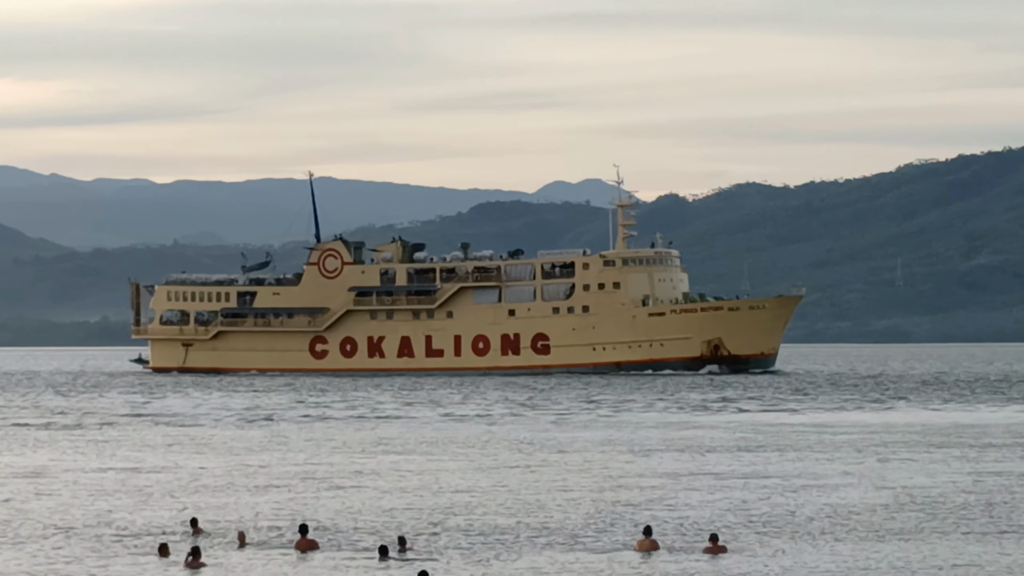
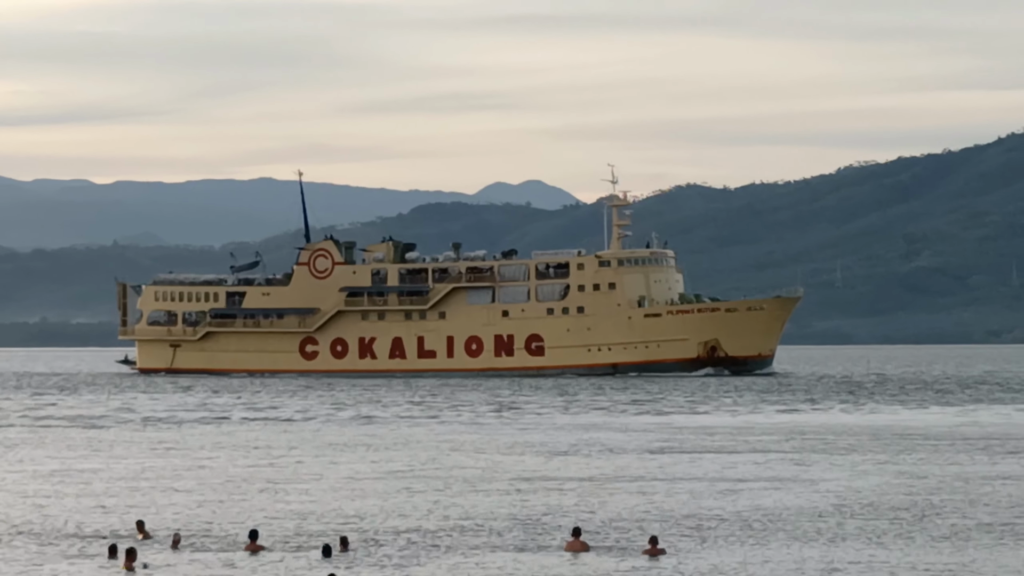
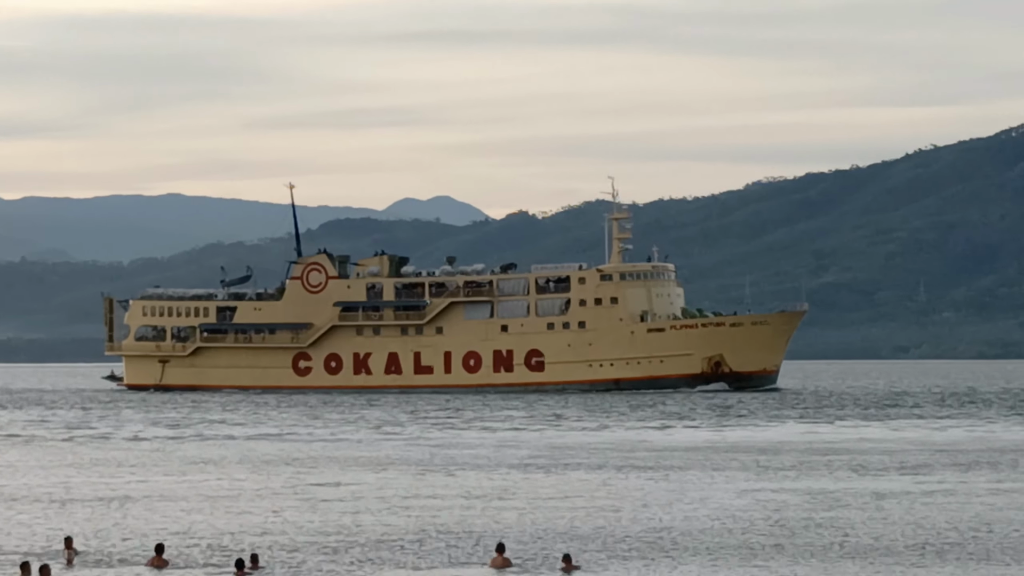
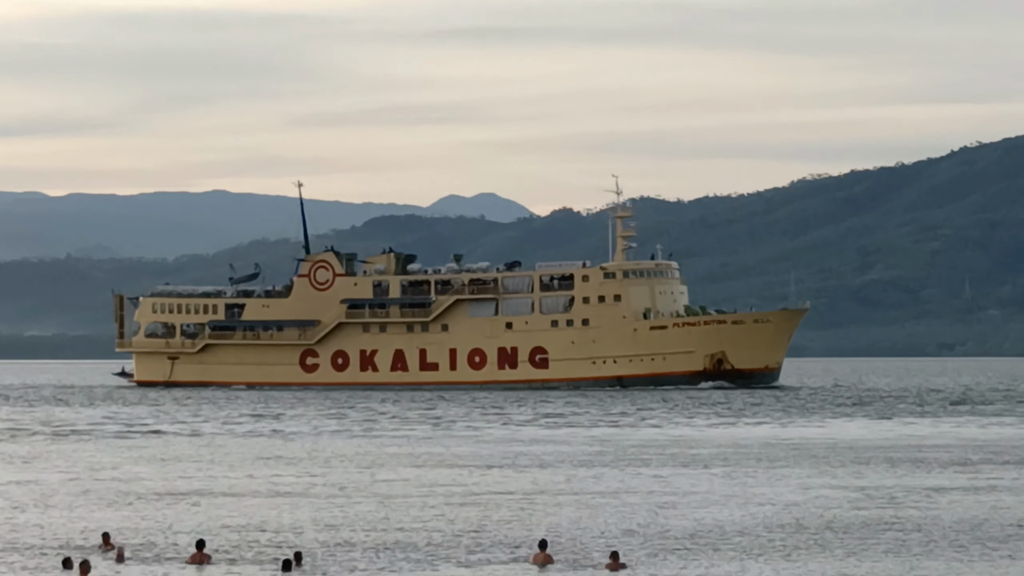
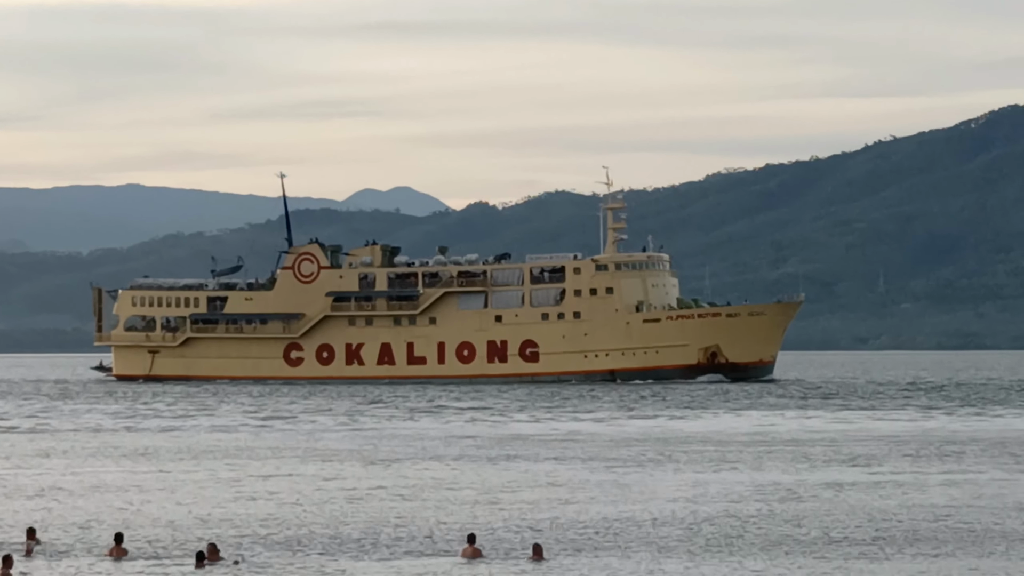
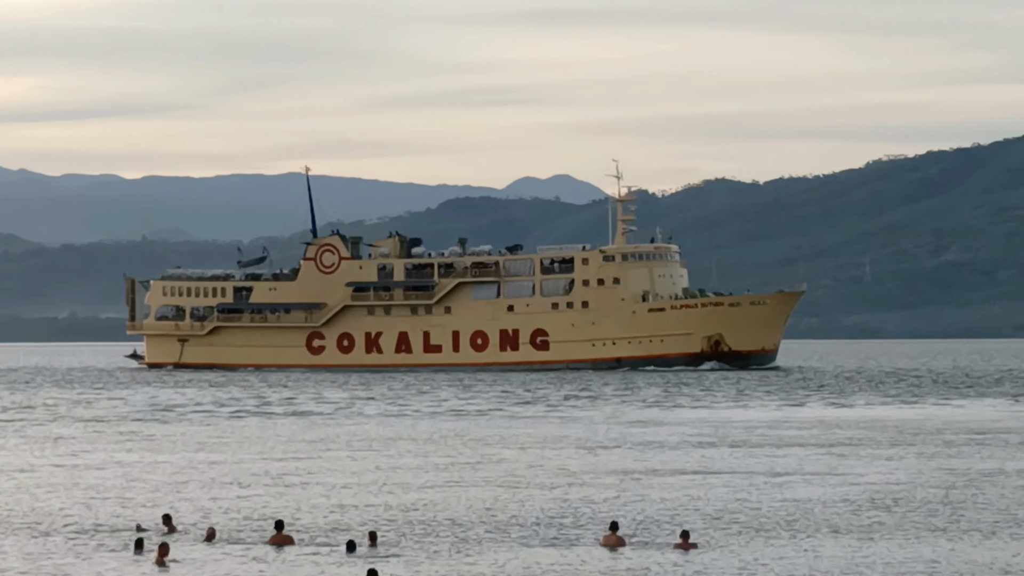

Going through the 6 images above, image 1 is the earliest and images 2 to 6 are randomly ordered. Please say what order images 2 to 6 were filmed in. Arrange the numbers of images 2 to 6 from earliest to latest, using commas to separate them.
6, 2, 4, 3, 5
